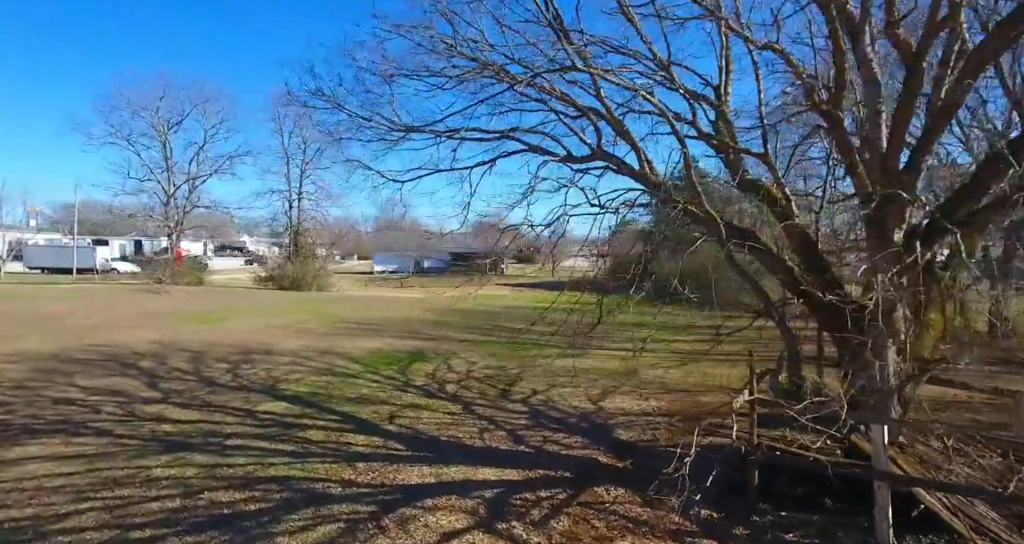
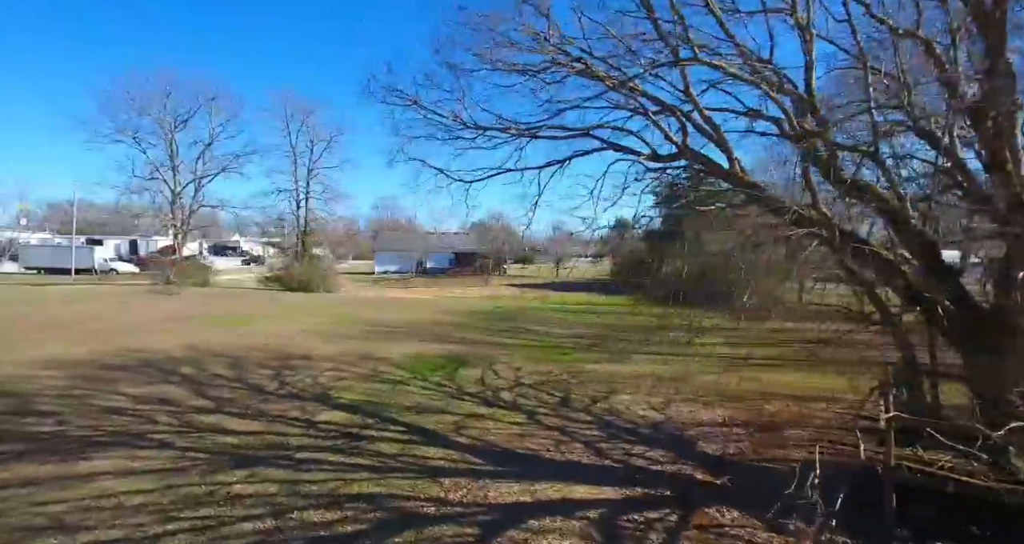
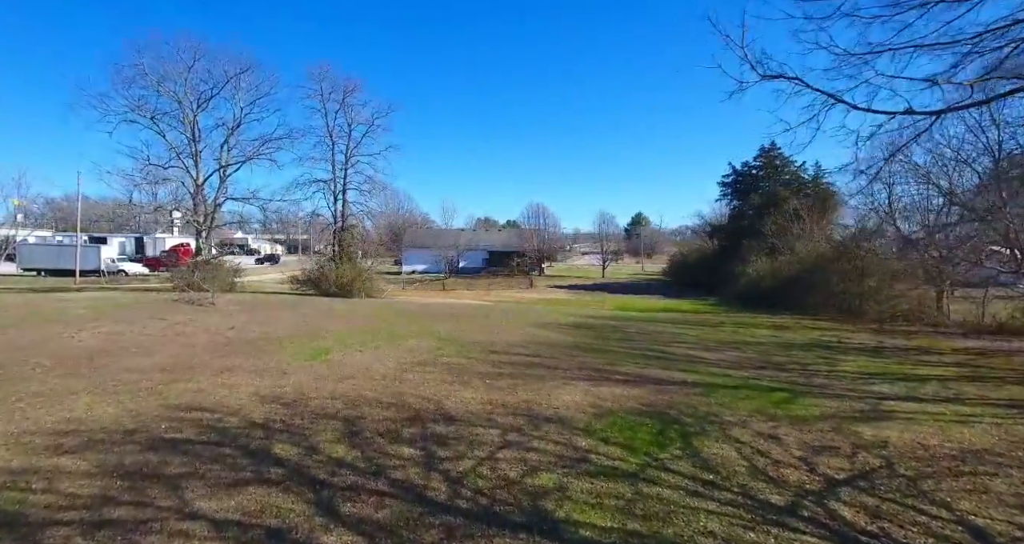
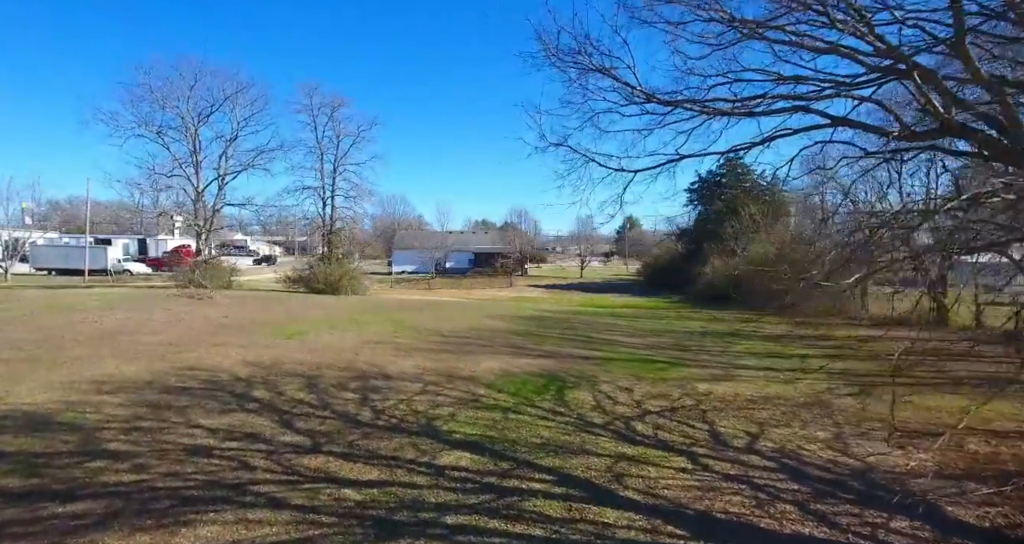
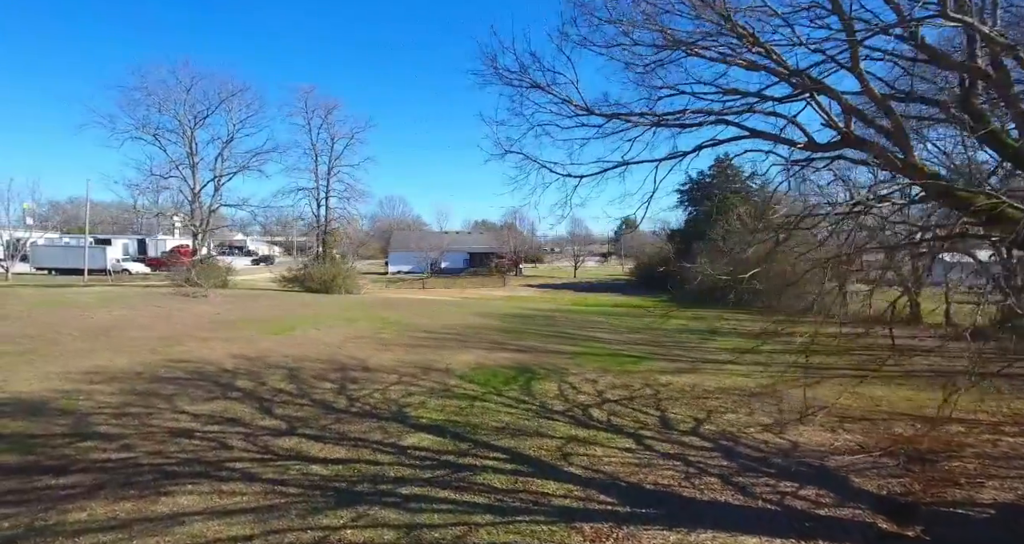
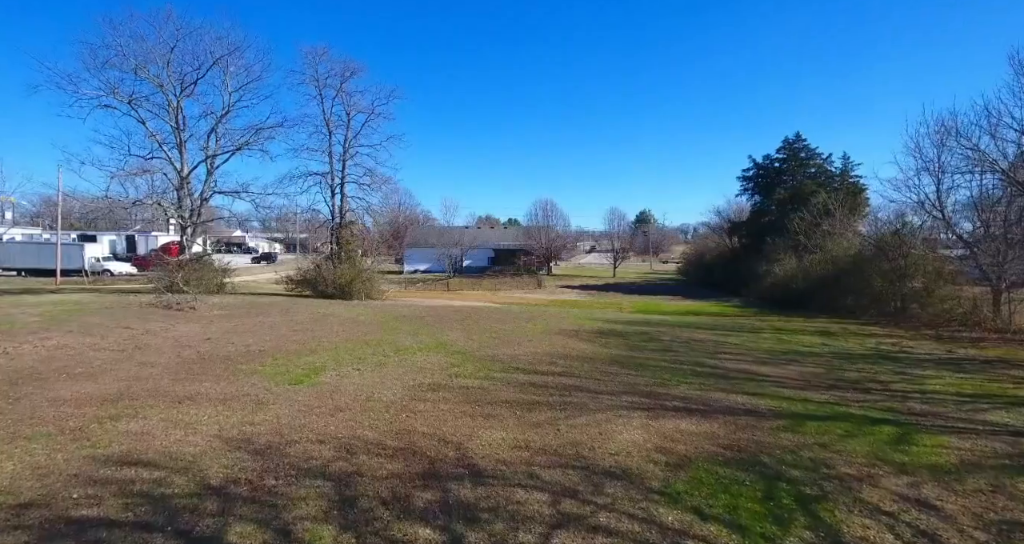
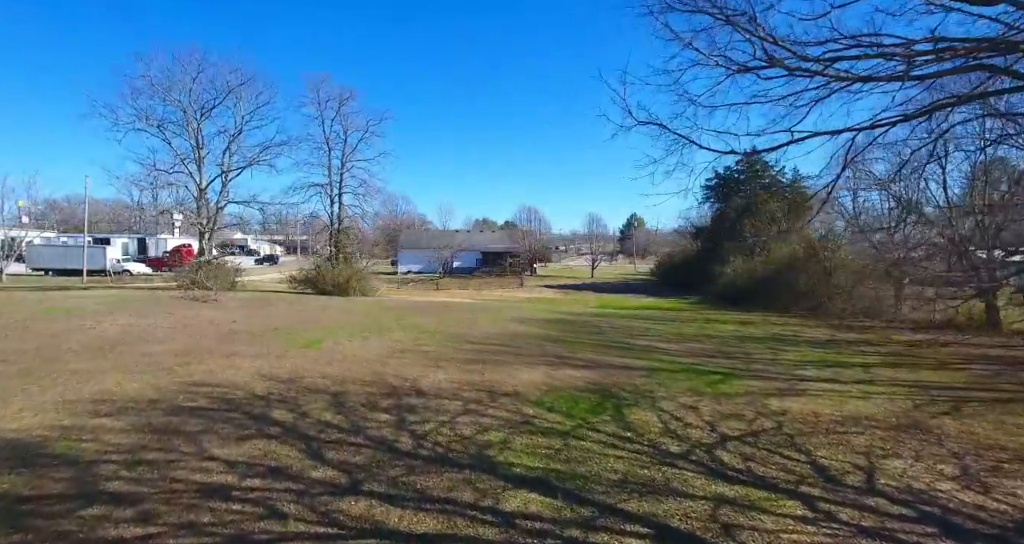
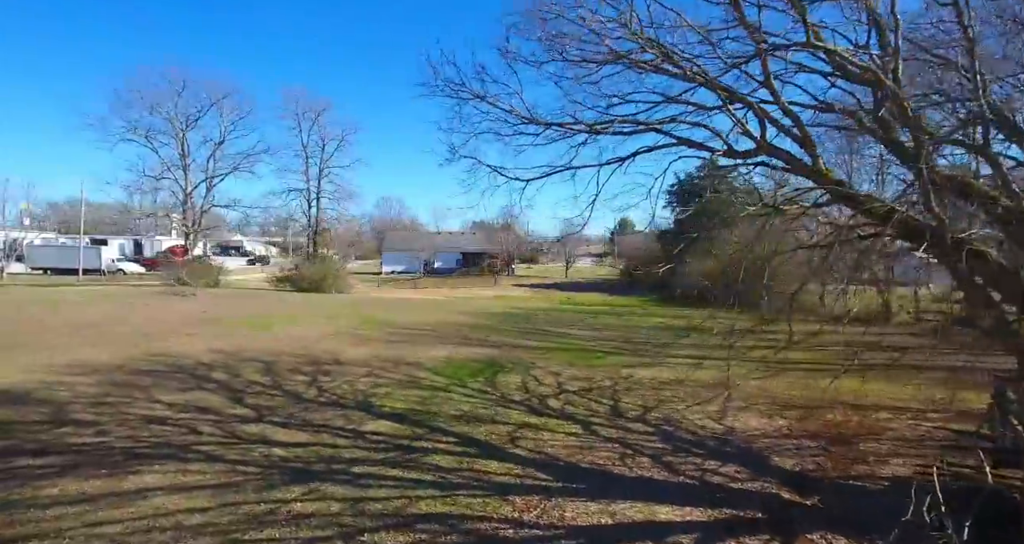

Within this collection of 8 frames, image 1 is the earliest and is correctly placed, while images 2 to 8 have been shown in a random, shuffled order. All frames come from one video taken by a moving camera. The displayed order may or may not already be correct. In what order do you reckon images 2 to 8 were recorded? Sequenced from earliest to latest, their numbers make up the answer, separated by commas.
2, 8, 5, 4, 7, 3, 6
